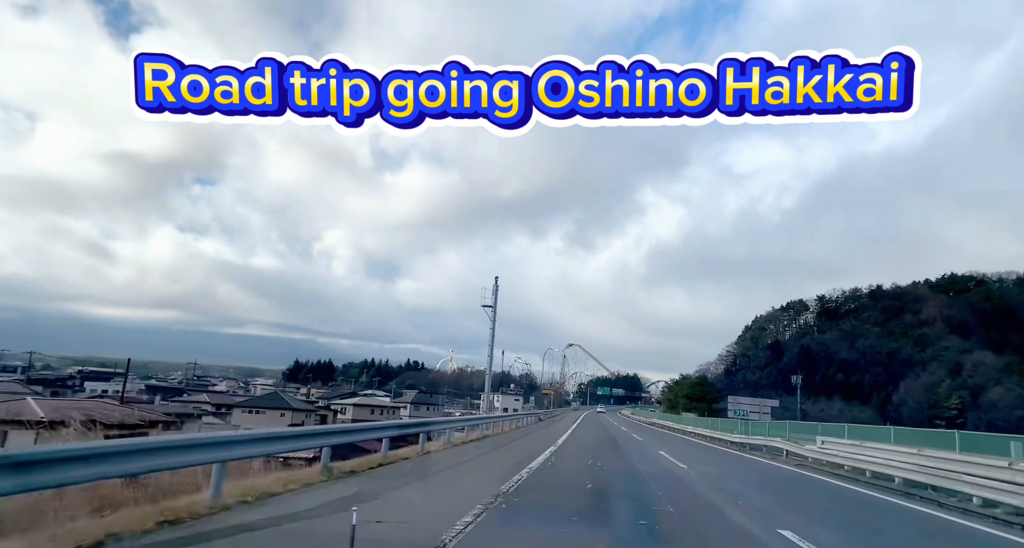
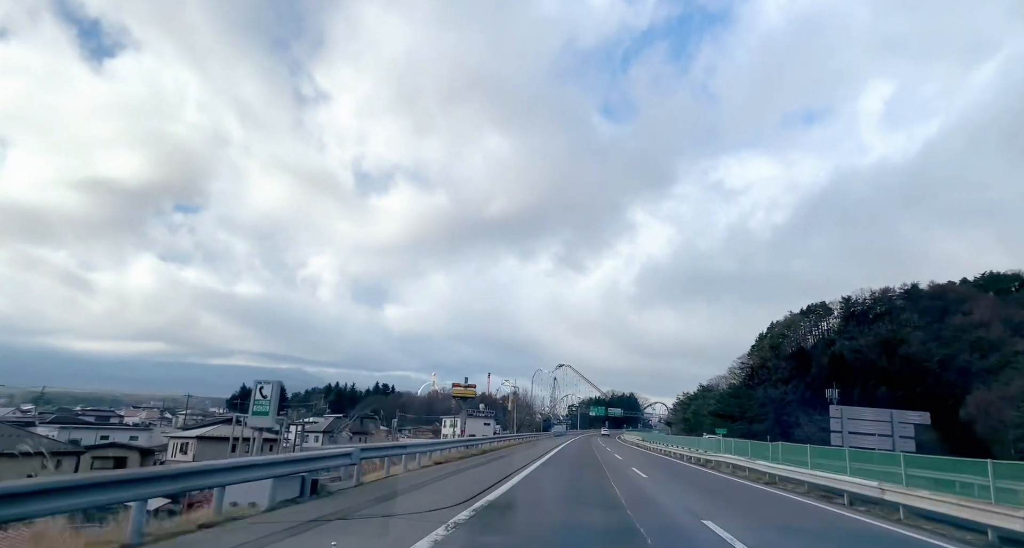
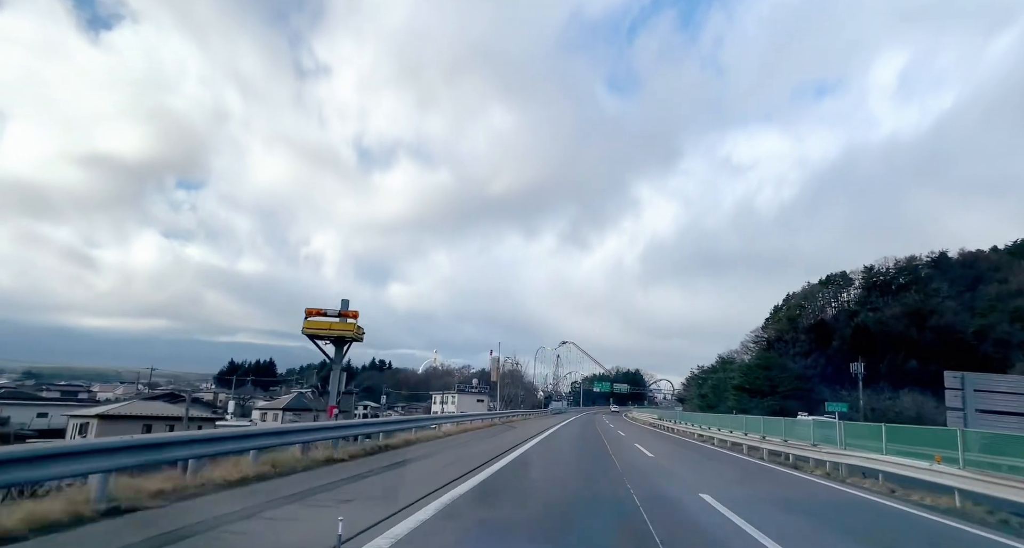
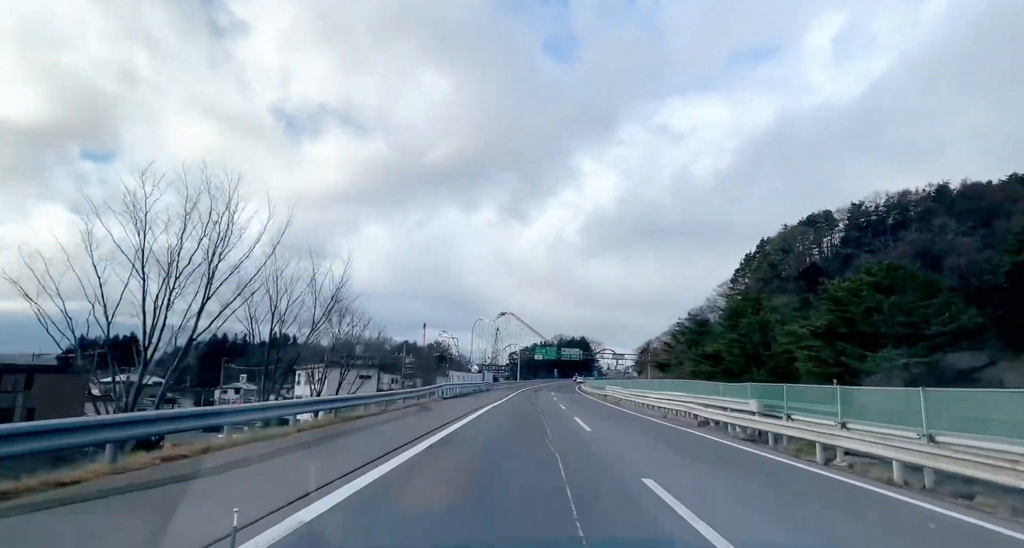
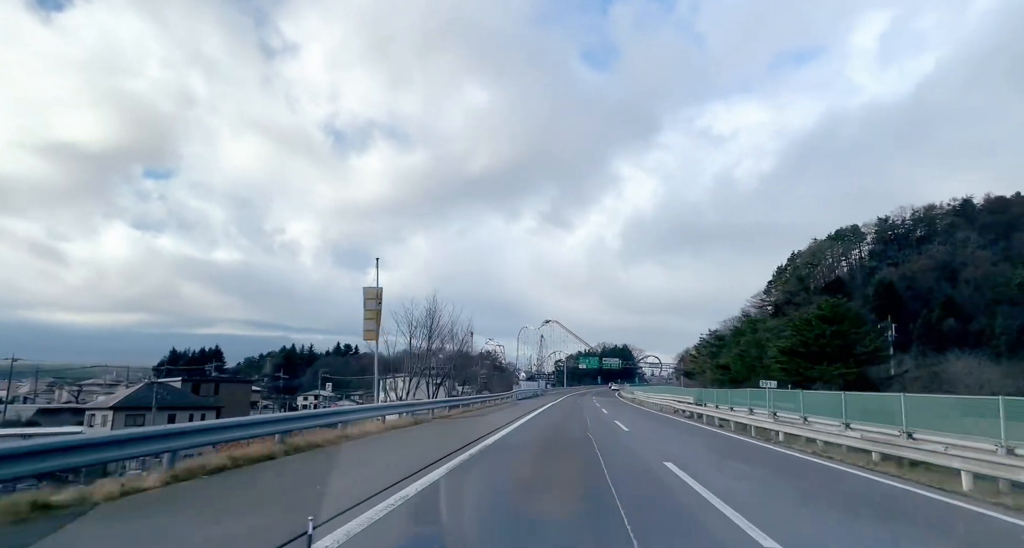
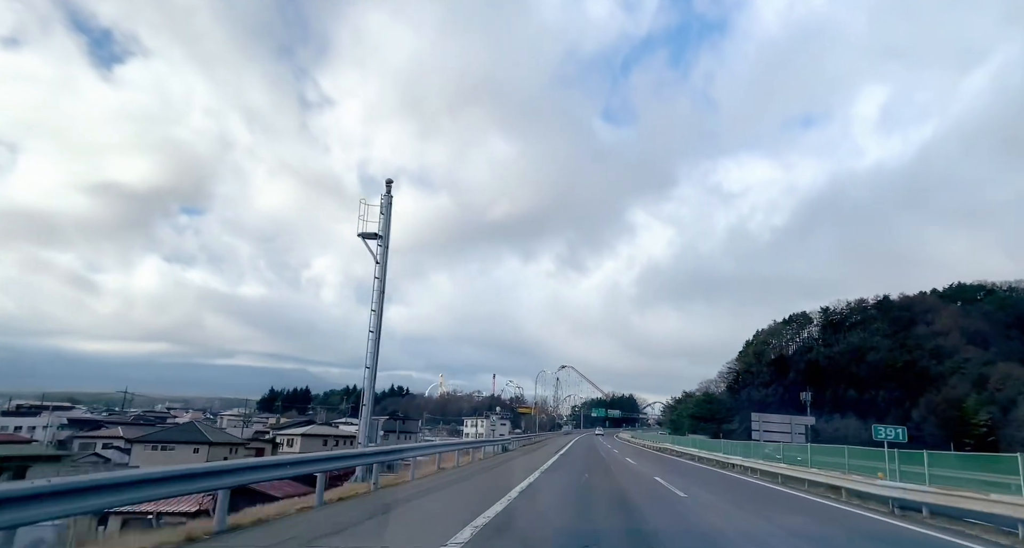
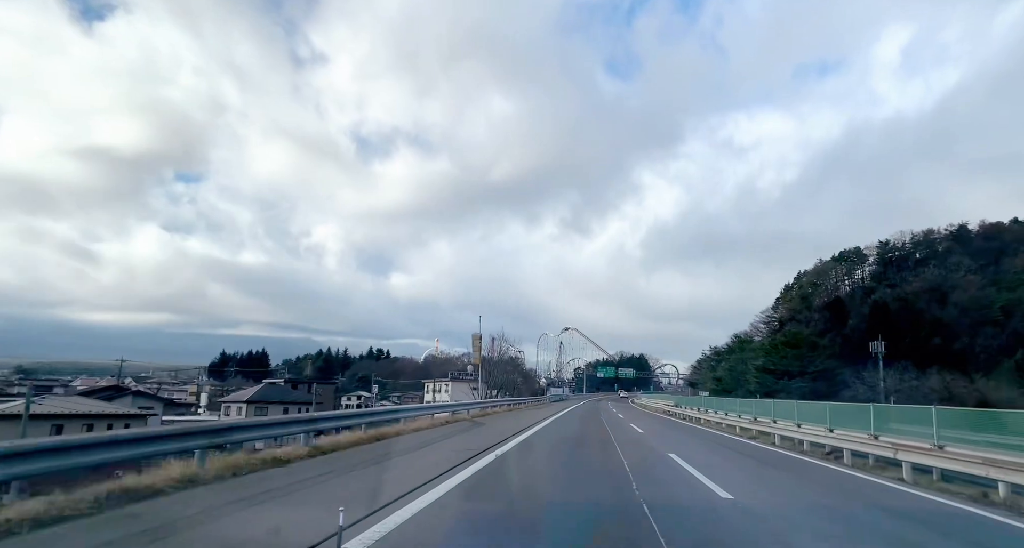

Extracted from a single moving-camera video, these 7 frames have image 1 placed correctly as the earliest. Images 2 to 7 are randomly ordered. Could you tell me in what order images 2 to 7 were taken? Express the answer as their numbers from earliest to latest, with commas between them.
6, 2, 3, 7, 5, 4
